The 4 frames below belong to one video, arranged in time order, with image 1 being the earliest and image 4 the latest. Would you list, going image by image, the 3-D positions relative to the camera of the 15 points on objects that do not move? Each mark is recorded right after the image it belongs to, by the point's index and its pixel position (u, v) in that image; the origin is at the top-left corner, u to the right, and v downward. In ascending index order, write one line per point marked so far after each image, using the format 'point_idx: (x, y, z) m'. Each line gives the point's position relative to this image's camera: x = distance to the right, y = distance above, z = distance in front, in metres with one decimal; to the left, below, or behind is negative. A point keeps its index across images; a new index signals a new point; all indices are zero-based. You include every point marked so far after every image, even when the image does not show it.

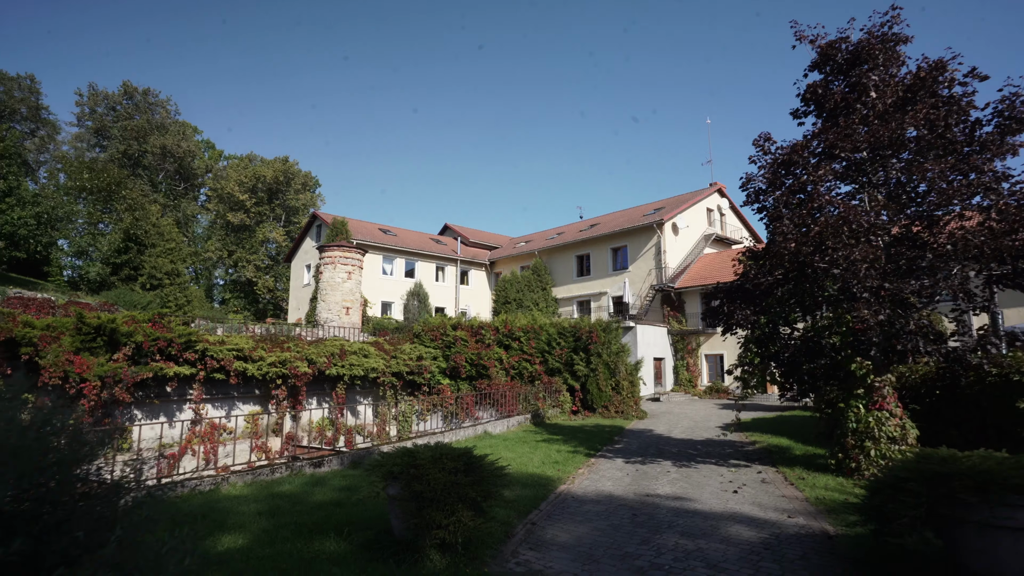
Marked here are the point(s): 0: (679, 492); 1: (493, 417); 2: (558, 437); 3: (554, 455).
0: (+1.8, -2.2, +5.6) m
1: (-0.4, -3.1, +12.4) m
2: (+0.9, -2.9, +10.1) m
3: (+0.6, -2.6, +8.0) m
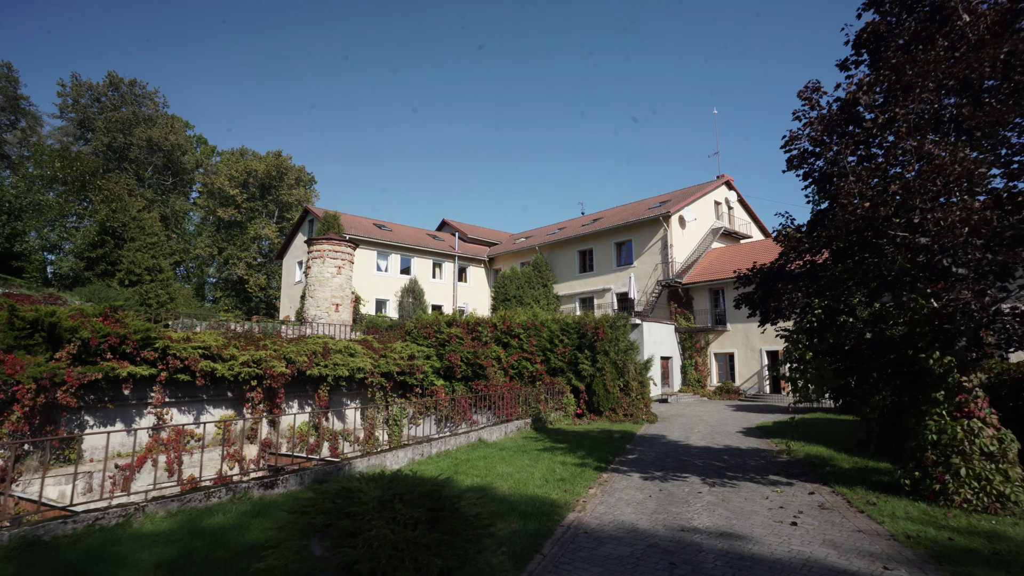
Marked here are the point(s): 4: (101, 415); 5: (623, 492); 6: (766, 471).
0: (+1.7, -2.0, +4.3) m
1: (-0.5, -2.8, +11.1) m
2: (+0.9, -2.7, +8.9) m
3: (+0.6, -2.3, +6.8) m
4: (-7.9, -2.4, +10.0) m
5: (+1.2, -2.2, +5.6) m
6: (+3.2, -2.3, +6.6) m
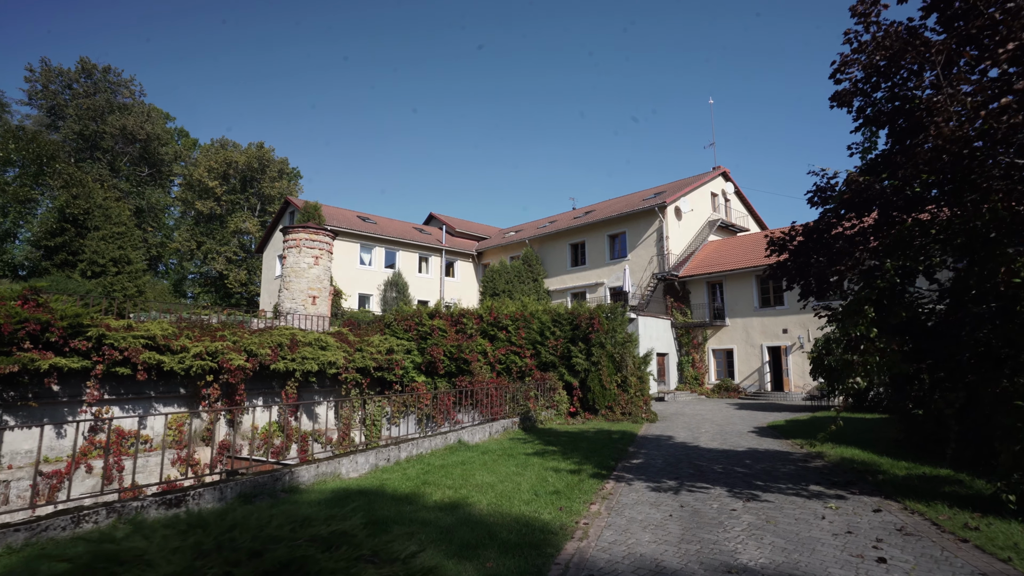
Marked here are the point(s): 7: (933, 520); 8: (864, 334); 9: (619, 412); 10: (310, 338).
0: (+1.6, -1.6, +3.1) m
1: (-0.7, -2.5, +9.9) m
2: (+0.6, -2.3, +7.7) m
3: (+0.4, -2.0, +5.5) m
4: (-8.1, -2.1, +8.6) m
5: (+1.0, -1.9, +4.4) m
6: (+3.0, -2.0, +5.4) m
7: (+3.0, -1.7, +3.8) m
8: (+2.9, -0.4, +4.4) m
9: (+2.7, -3.1, +13.2) m
10: (-4.6, -1.1, +11.9) m
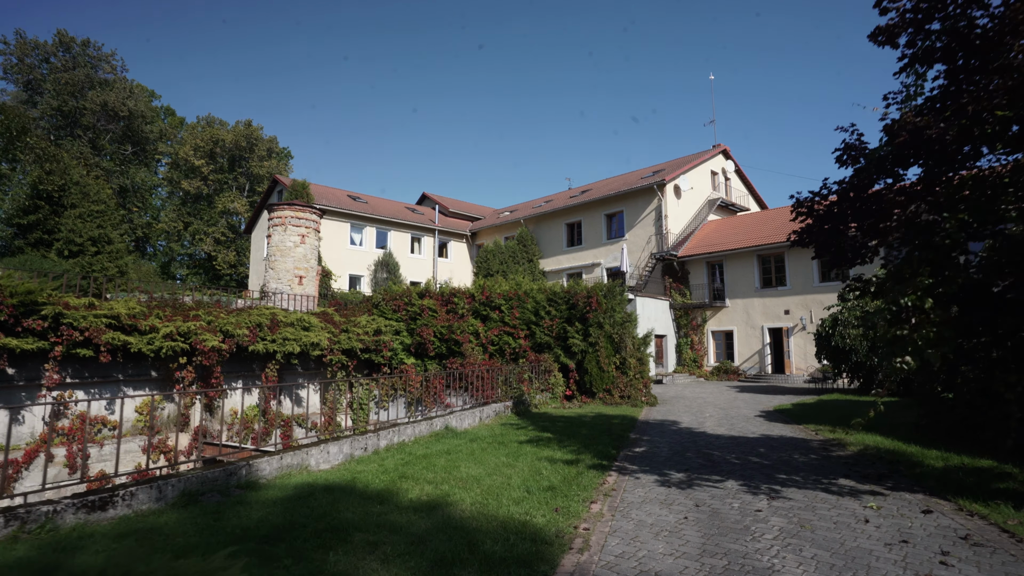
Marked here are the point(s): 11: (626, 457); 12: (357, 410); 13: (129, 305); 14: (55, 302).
0: (+1.5, -1.4, +2.5) m
1: (-0.9, -2.1, +9.2) m
2: (+0.5, -2.0, +7.0) m
3: (+0.3, -1.7, +4.9) m
4: (-8.2, -1.7, +7.9) m
5: (+0.9, -1.6, +3.8) m
6: (+2.9, -1.7, +4.8) m
7: (+2.9, -1.4, +3.2) m
8: (+2.8, -0.1, +3.7) m
9: (+2.5, -2.6, +12.6) m
10: (-4.8, -0.6, +11.2) m
11: (+1.3, -1.9, +5.7) m
12: (-2.4, -1.7, +7.3) m
13: (-6.8, -0.3, +9.2) m
14: (-7.3, -0.2, +8.4) m
